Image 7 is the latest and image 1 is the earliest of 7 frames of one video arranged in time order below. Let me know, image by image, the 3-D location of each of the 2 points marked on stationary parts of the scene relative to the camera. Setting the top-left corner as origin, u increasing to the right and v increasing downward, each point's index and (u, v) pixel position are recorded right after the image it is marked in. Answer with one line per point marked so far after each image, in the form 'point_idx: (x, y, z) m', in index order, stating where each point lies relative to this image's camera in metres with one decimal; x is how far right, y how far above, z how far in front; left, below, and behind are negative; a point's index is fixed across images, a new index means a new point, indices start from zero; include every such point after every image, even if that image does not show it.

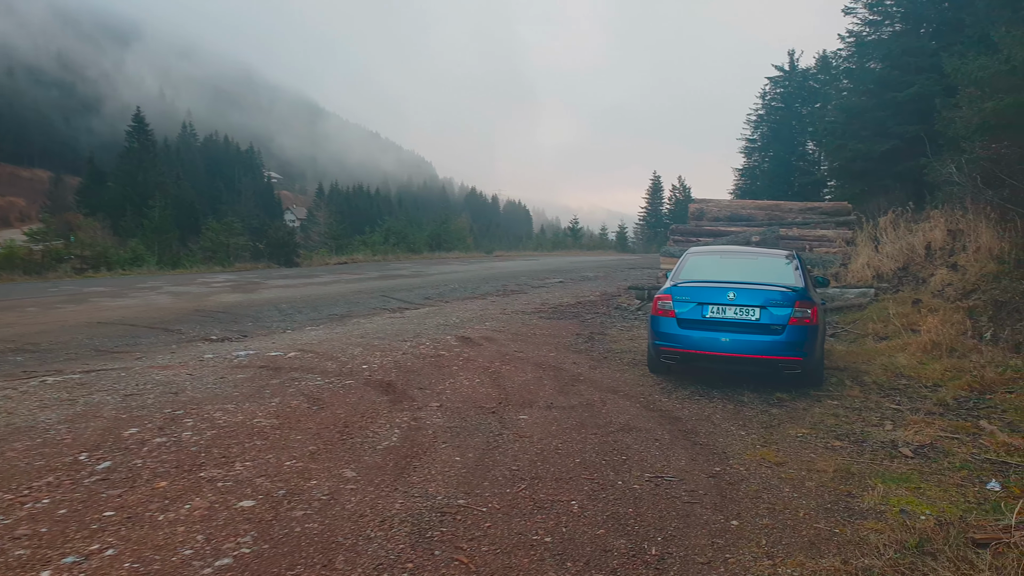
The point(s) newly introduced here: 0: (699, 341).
0: (+1.4, -0.4, +5.9) m
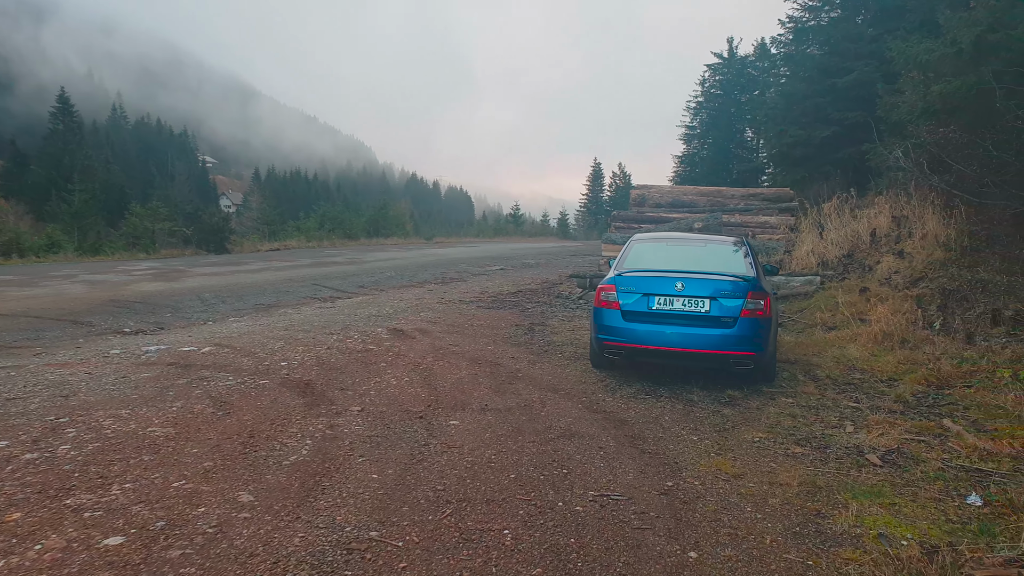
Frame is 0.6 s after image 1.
0: (+0.9, -0.3, +5.4) m
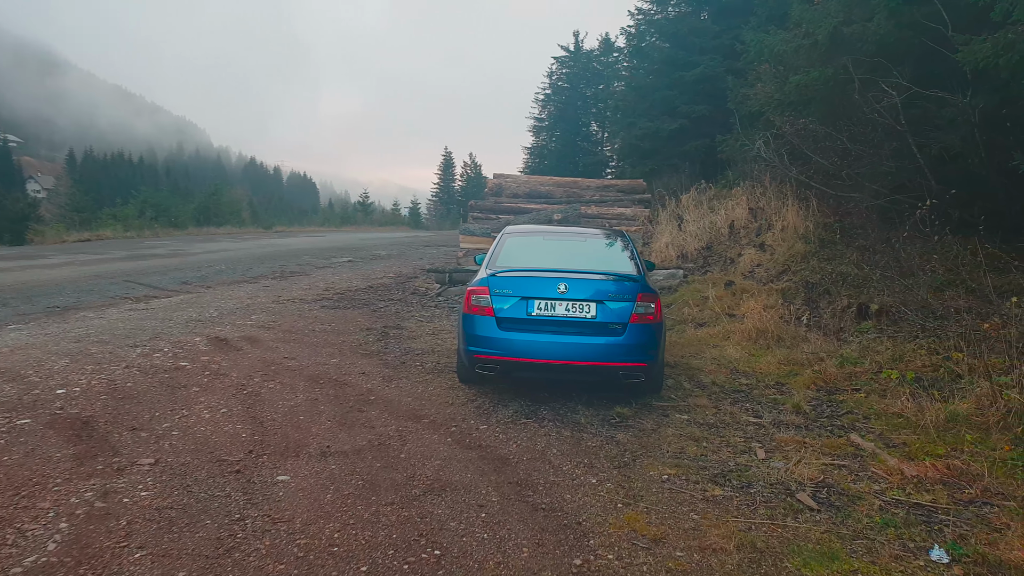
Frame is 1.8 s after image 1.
0: (+0.1, -0.3, +4.6) m
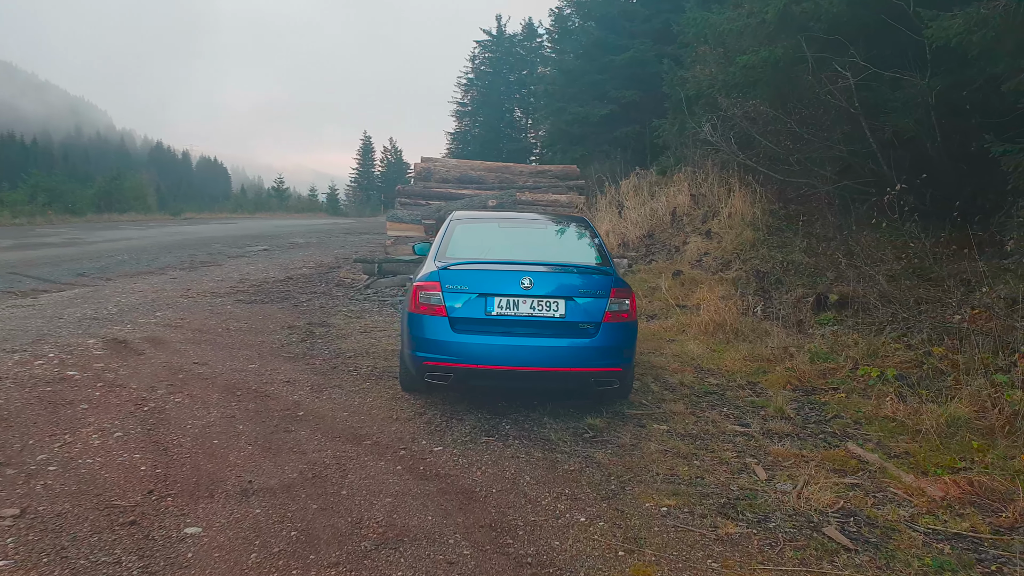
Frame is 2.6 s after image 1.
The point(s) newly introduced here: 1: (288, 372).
0: (-0.1, -0.3, +3.9) m
1: (-1.5, -0.5, +5.2) m
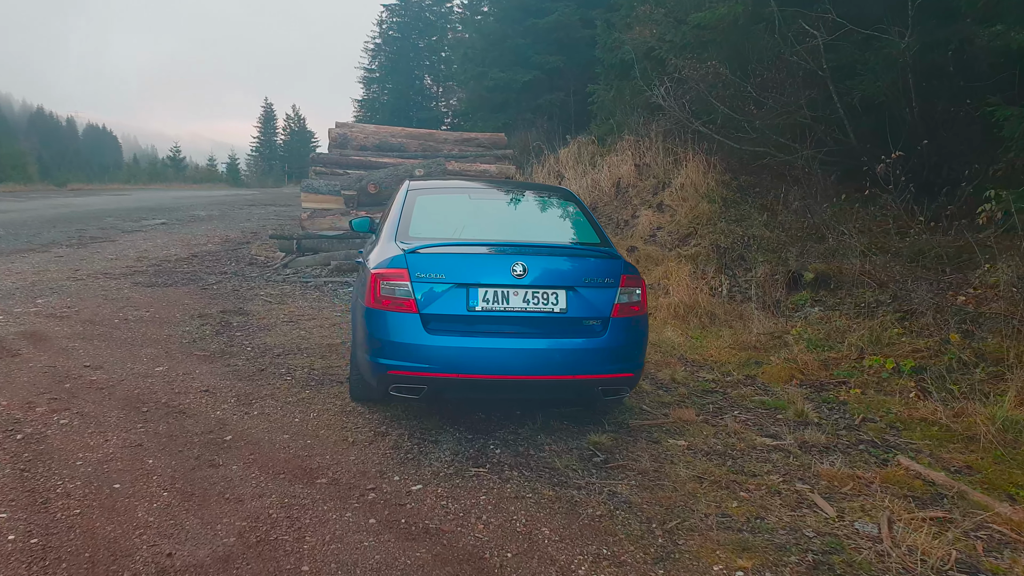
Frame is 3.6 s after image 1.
0: (-0.2, -0.3, +3.1) m
1: (-1.6, -0.5, +4.2) m
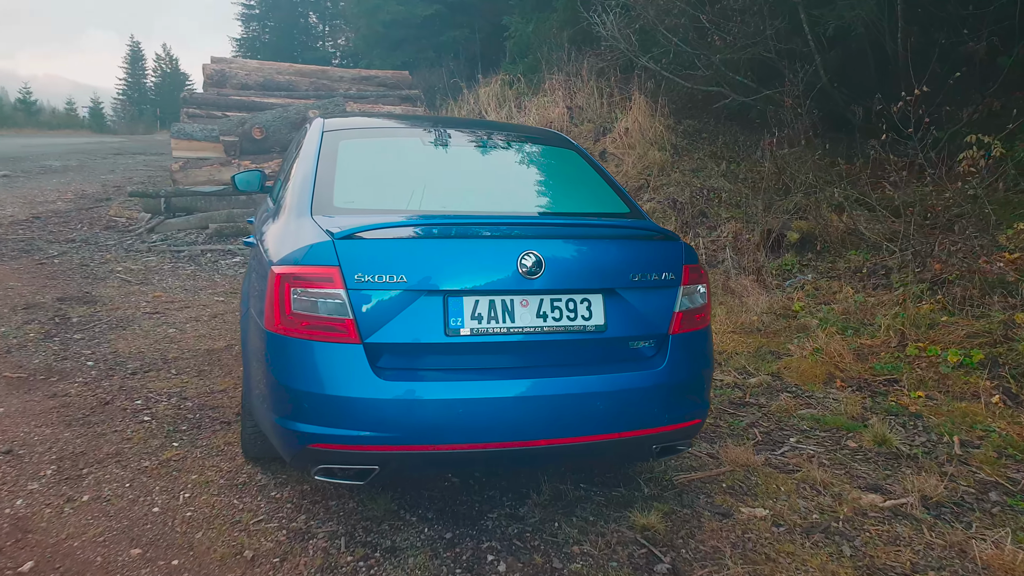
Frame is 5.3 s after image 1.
0: (-0.2, -0.3, +1.9) m
1: (-1.8, -0.5, +2.8) m
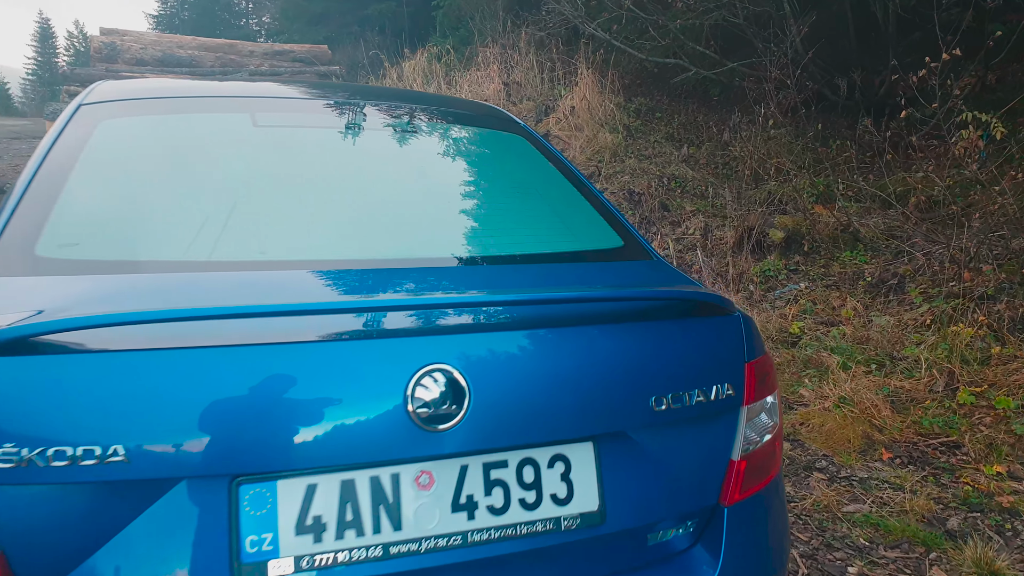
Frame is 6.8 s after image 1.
0: (-0.3, -0.5, +0.8) m
1: (-1.9, -0.7, +1.6) m
